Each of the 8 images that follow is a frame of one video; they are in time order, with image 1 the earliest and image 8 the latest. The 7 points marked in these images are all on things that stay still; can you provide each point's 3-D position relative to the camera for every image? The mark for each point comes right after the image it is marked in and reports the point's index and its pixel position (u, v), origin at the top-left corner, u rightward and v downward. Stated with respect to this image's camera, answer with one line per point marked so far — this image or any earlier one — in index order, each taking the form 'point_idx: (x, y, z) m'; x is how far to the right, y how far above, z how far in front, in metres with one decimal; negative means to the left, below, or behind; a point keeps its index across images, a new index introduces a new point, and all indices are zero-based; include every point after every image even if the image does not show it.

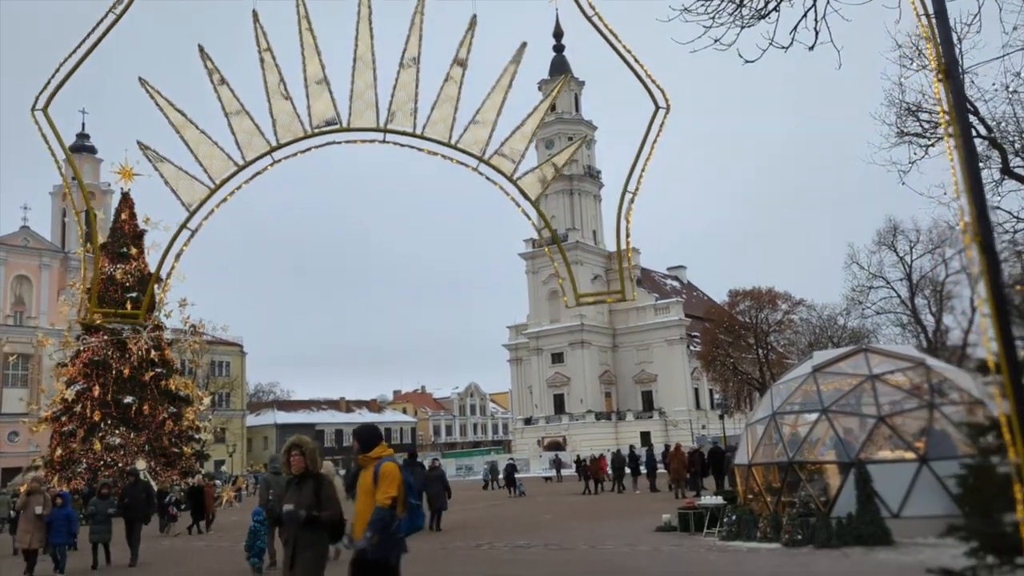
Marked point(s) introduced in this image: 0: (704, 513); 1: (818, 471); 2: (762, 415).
0: (+3.2, -3.8, +14.4) m
1: (+4.7, -2.8, +13.4) m
2: (+4.5, -2.3, +15.6) m
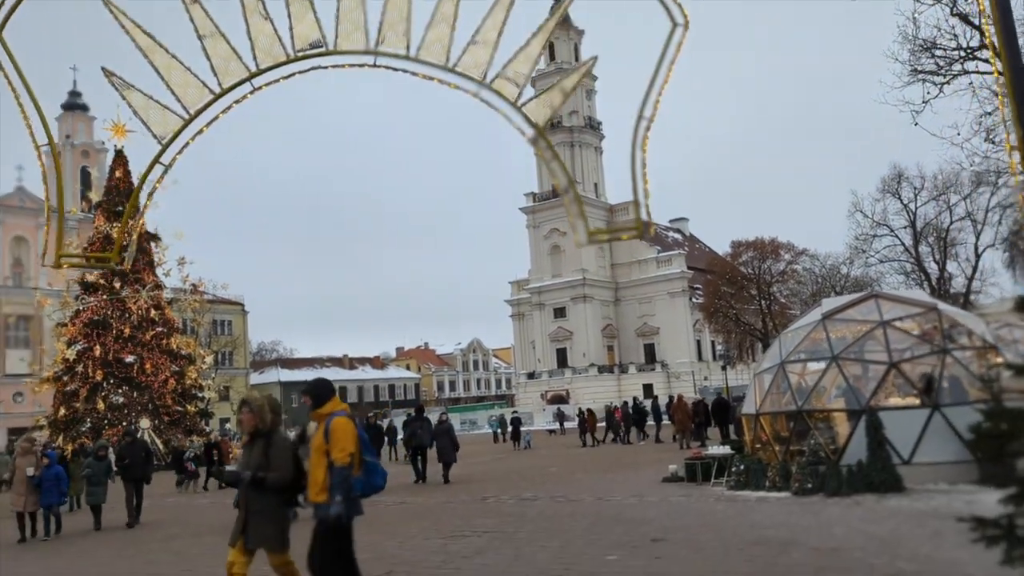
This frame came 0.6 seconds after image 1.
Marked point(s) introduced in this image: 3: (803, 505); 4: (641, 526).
0: (+3.3, -2.9, +14.3) m
1: (+4.8, -2.0, +13.2) m
2: (+4.6, -1.4, +15.4) m
3: (+3.7, -2.7, +10.8) m
4: (+1.5, -2.7, +9.8) m
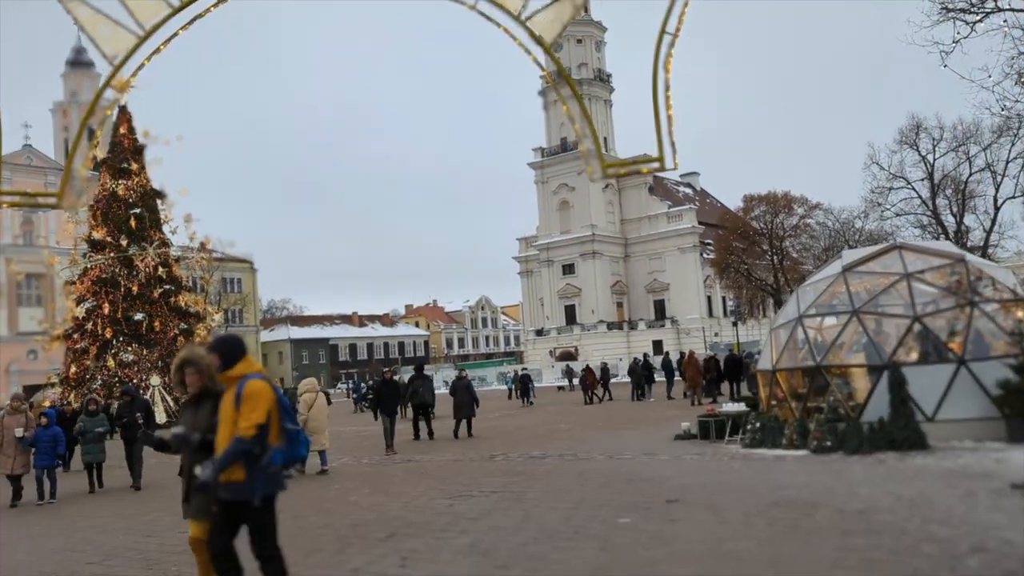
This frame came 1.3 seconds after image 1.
0: (+3.4, -2.1, +13.9) m
1: (+4.9, -1.3, +12.8) m
2: (+4.8, -0.5, +14.9) m
3: (+3.8, -2.1, +10.4) m
4: (+1.6, -2.2, +9.5) m
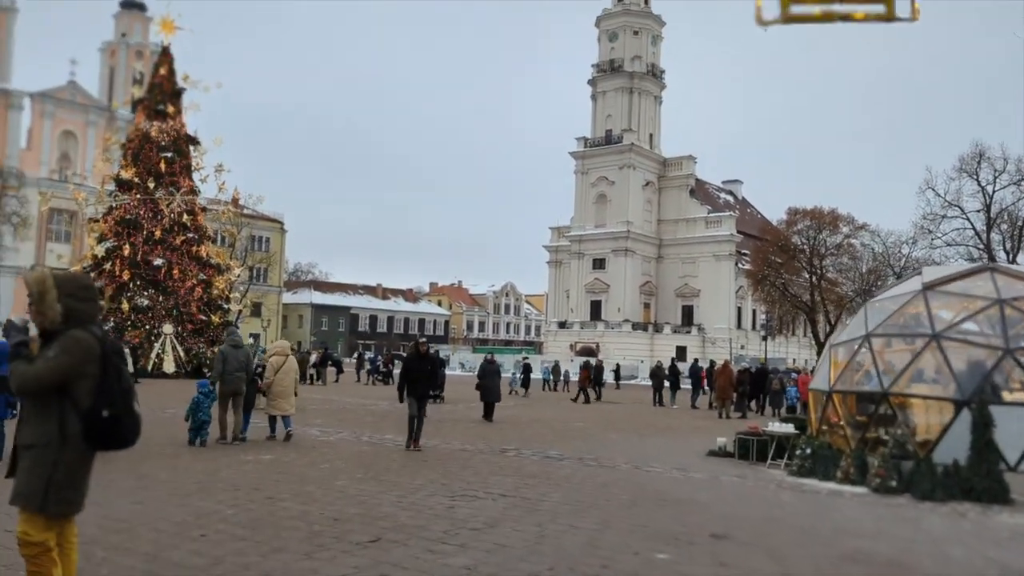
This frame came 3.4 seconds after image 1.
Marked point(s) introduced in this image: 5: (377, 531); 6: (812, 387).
0: (+3.7, -2.2, +12.4) m
1: (+5.2, -1.5, +11.2) m
2: (+5.2, -0.7, +13.3) m
3: (+3.9, -2.3, +8.9) m
4: (+1.7, -2.1, +8.0) m
5: (-1.0, -1.9, +6.7) m
6: (+4.6, -1.5, +13.3) m
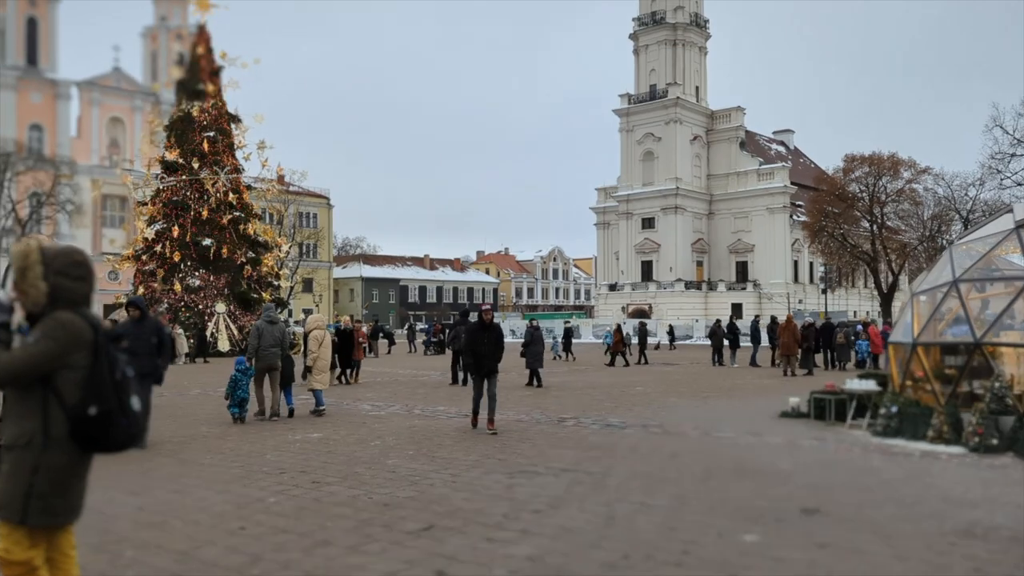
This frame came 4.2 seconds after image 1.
0: (+4.5, -1.5, +11.5) m
1: (+5.9, -0.8, +10.2) m
2: (+6.0, +0.1, +12.3) m
3: (+4.5, -1.7, +8.0) m
4: (+2.2, -1.6, +7.3) m
5: (-0.6, -1.6, +6.1) m
6: (+5.4, -0.7, +12.4) m
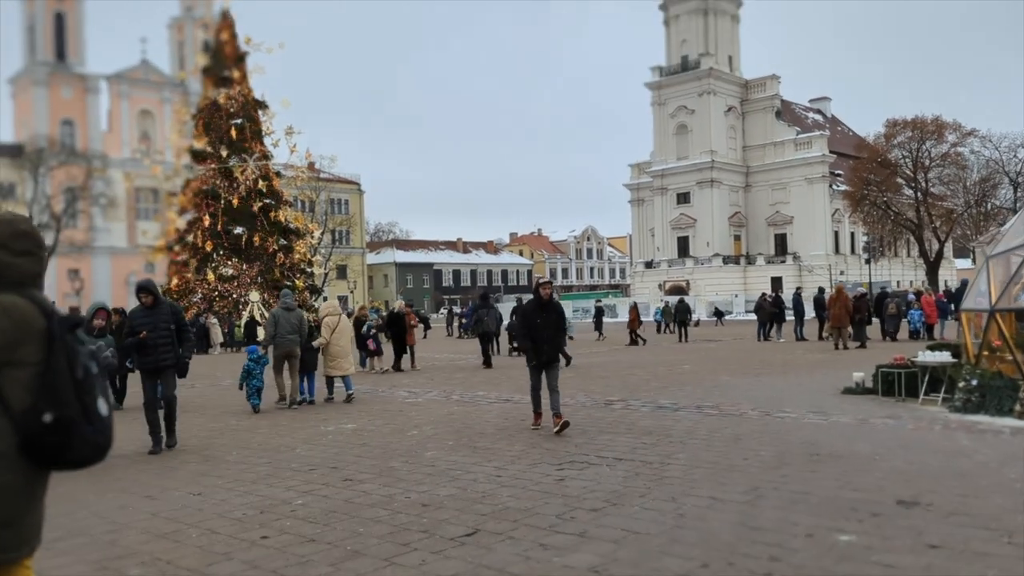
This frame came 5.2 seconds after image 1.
0: (+5.0, -1.1, +10.6) m
1: (+6.3, -0.4, +9.2) m
2: (+6.5, +0.6, +11.3) m
3: (+4.9, -1.3, +7.1) m
4: (+2.6, -1.4, +6.5) m
5: (-0.2, -1.4, +5.4) m
6: (+6.0, -0.3, +11.4) m
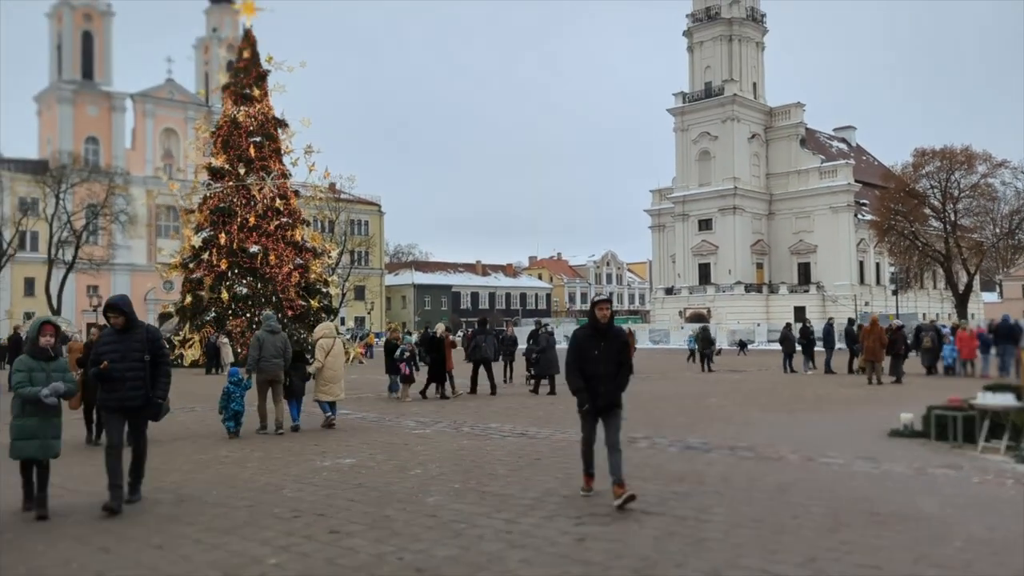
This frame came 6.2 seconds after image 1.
0: (+5.2, -1.4, +9.6) m
1: (+6.5, -0.7, +8.2) m
2: (+6.7, +0.1, +10.3) m
3: (+5.0, -1.6, +6.1) m
4: (+2.7, -1.6, +5.5) m
5: (-0.2, -1.6, +4.5) m
6: (+6.2, -0.7, +10.4) m
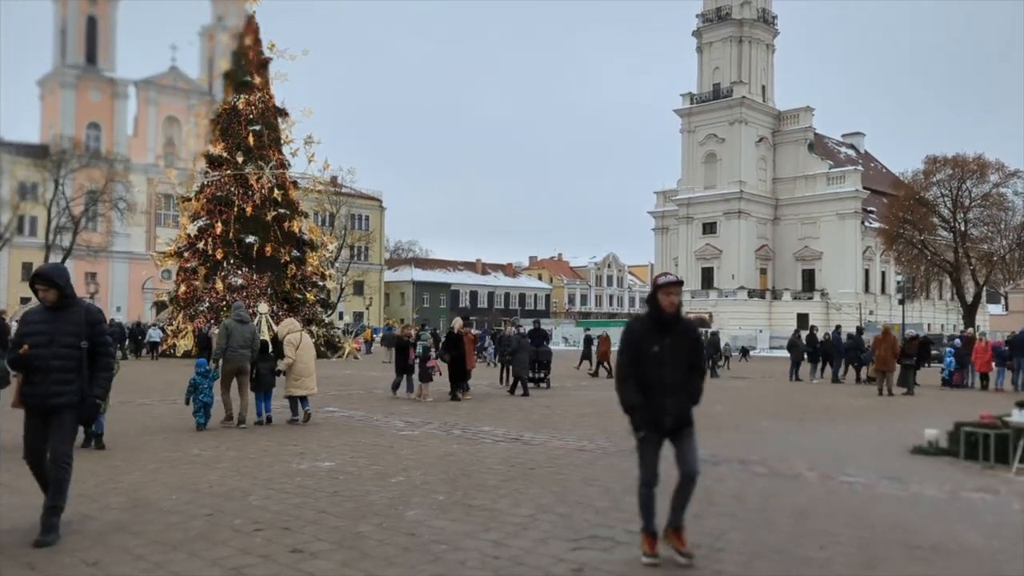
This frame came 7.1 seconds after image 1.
0: (+5.1, -1.5, +8.8) m
1: (+6.5, -0.9, +7.5) m
2: (+6.7, 0.0, +9.6) m
3: (+4.9, -1.7, +5.4) m
4: (+2.6, -1.6, +4.7) m
5: (-0.2, -1.5, +3.7) m
6: (+6.1, -0.8, +9.7) m
